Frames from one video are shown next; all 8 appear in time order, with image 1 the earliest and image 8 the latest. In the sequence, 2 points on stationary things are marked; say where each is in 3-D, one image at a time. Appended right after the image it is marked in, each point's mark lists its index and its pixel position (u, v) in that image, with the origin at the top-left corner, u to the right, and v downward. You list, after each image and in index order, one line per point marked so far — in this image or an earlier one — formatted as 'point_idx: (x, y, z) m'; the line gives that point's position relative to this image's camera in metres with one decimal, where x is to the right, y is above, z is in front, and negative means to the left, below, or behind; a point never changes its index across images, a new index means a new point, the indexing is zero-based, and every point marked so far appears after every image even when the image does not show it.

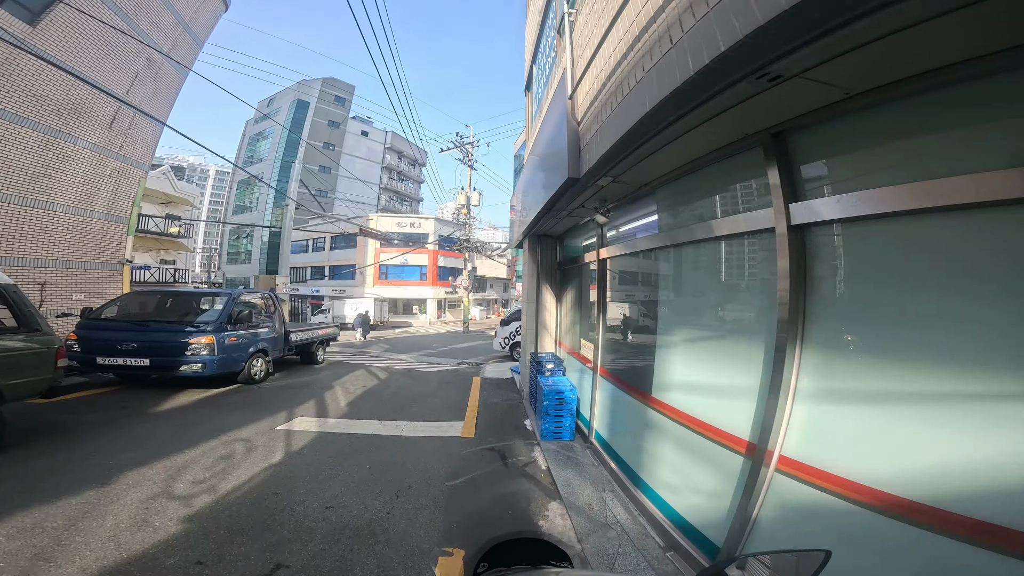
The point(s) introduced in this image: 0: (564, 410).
0: (+0.8, -1.7, +5.0) m
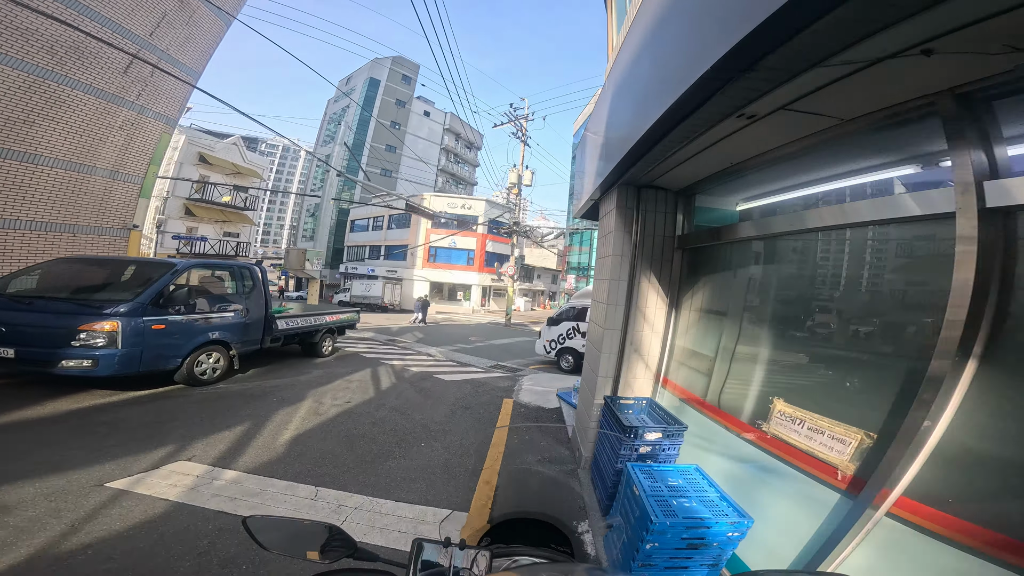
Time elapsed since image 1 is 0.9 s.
0: (+1.0, -1.6, +2.1) m
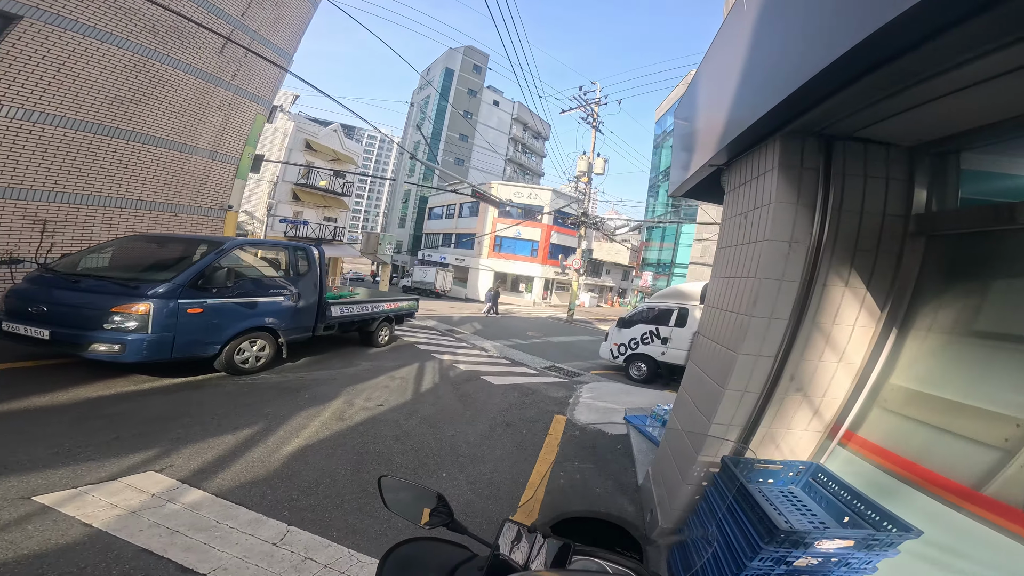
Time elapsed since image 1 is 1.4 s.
0: (+1.0, -1.6, +0.9) m
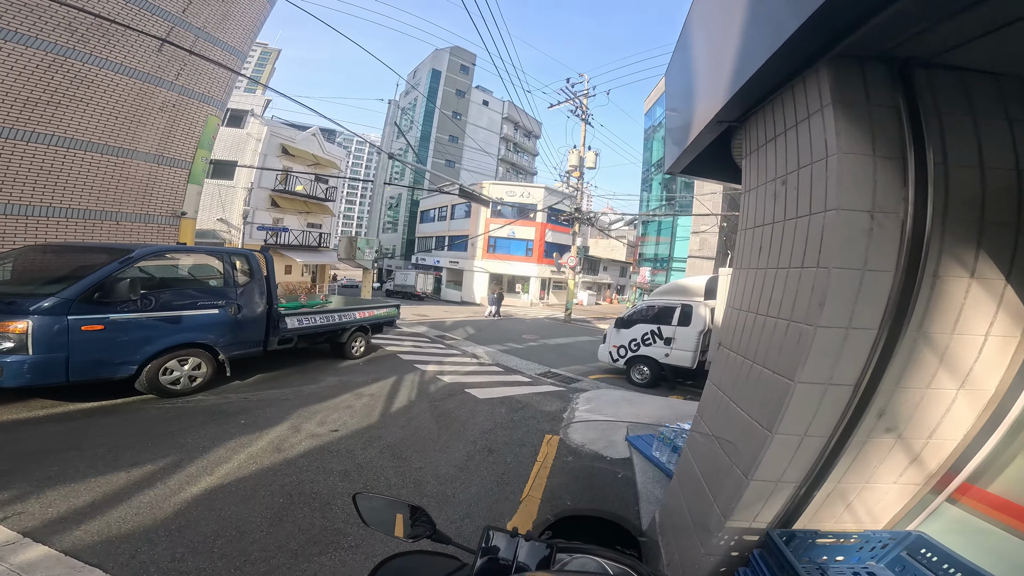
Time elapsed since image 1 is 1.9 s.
0: (+0.8, -1.6, +0.2) m
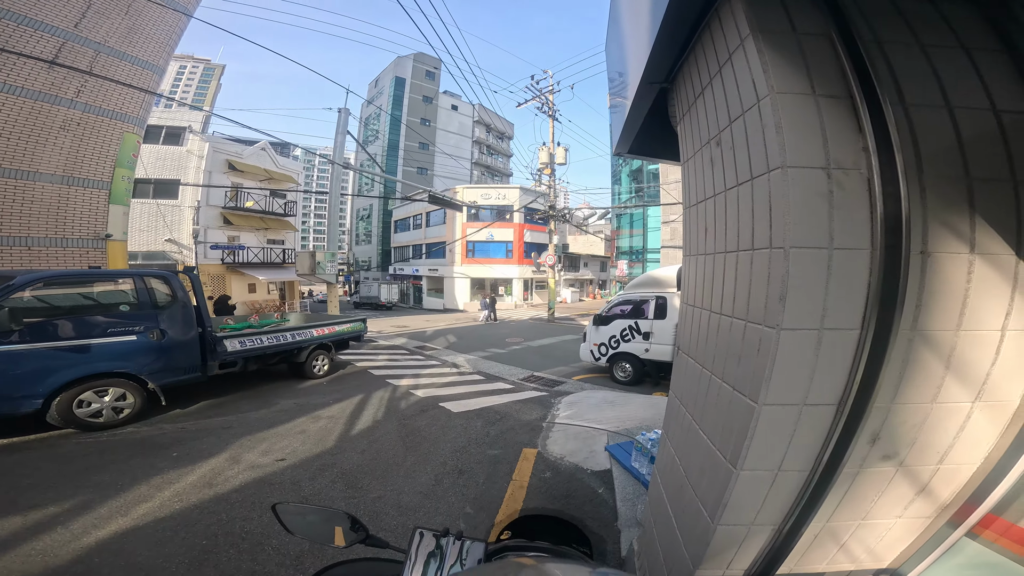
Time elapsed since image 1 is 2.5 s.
0: (+0.6, -1.6, -0.1) m
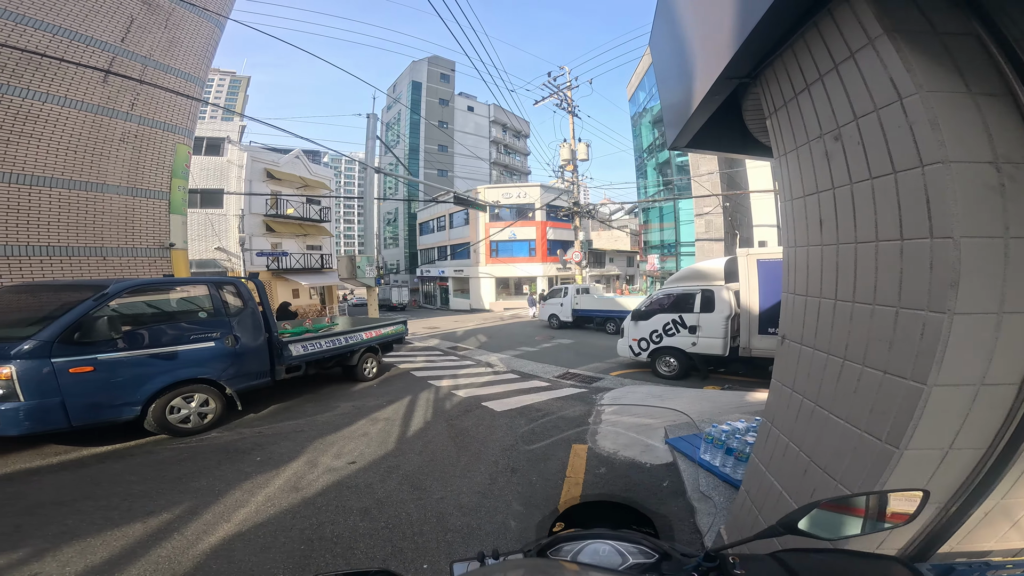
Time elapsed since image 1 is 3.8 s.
0: (+1.0, -1.6, -0.1) m
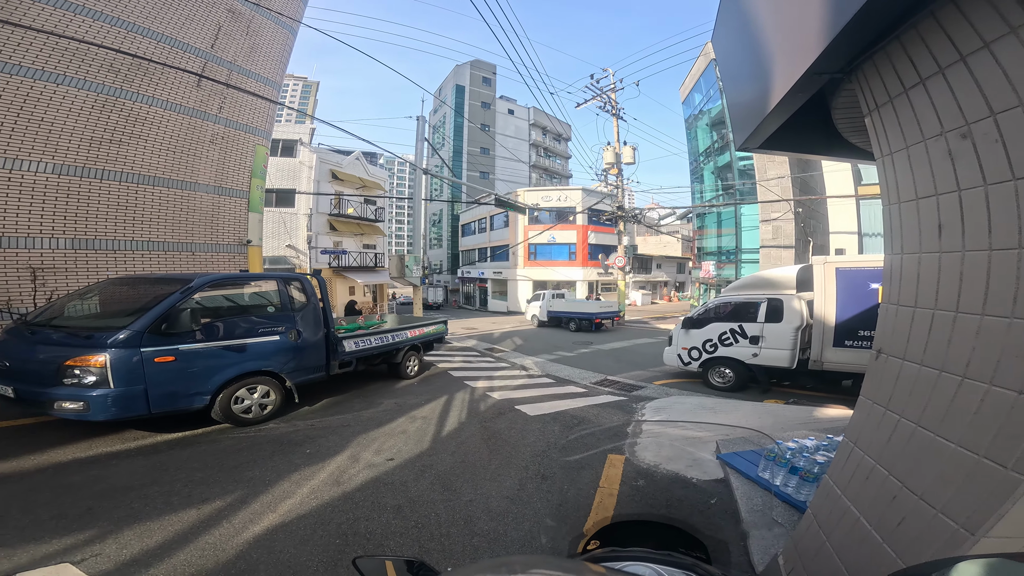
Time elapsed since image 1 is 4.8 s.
0: (+0.9, -1.6, -0.3) m
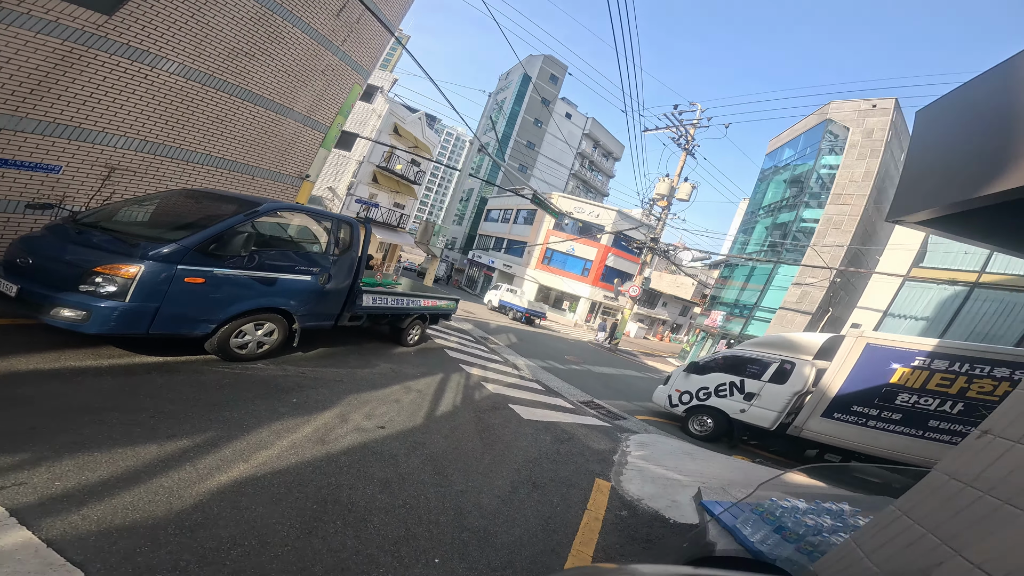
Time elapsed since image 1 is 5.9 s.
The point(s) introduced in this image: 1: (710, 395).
0: (+0.9, -1.8, -0.3) m
1: (+3.8, -2.1, +7.1) m
